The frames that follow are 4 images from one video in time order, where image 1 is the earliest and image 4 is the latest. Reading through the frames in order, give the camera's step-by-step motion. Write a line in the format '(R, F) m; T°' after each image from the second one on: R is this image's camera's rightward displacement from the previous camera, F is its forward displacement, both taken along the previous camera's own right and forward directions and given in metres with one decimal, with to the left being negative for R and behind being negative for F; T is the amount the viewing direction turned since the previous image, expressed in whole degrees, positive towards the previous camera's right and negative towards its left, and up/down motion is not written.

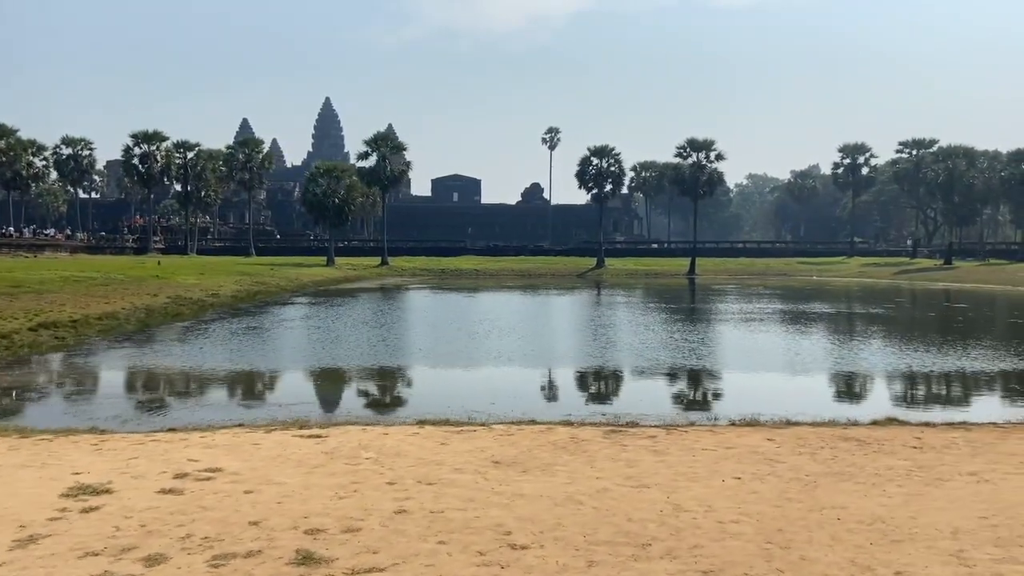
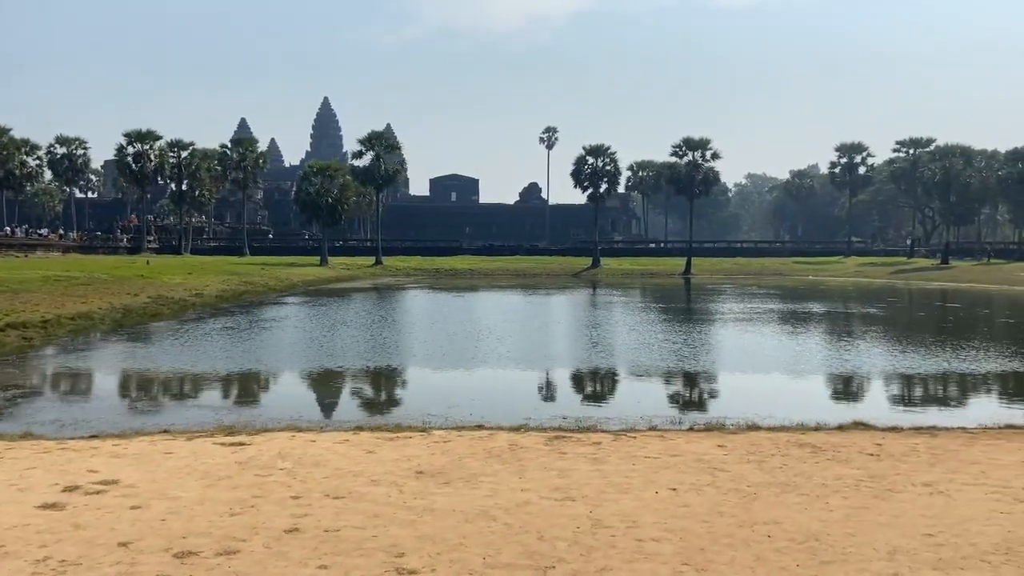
(+0.5, +0.4) m; 0°
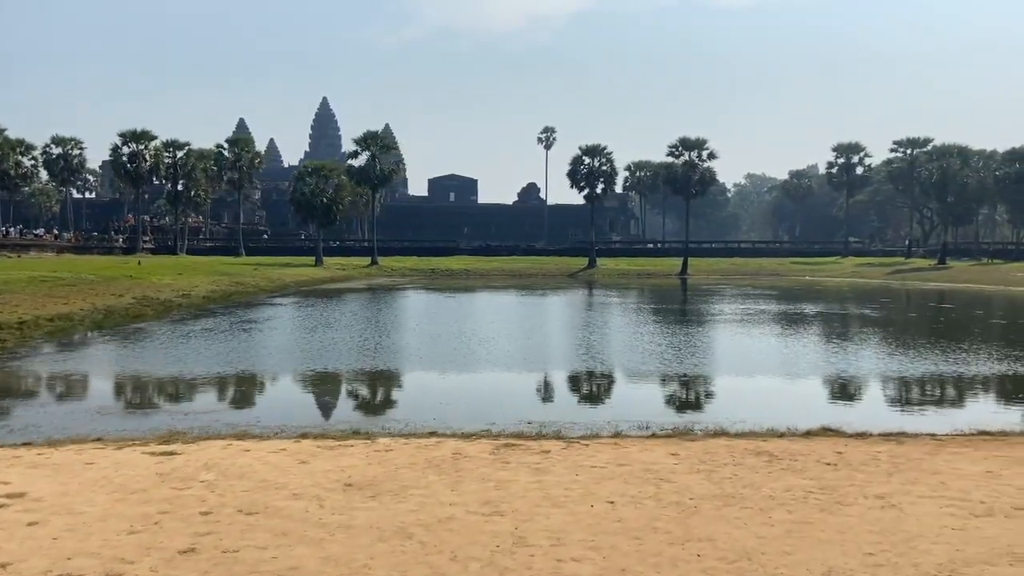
(+0.4, +0.3) m; 0°
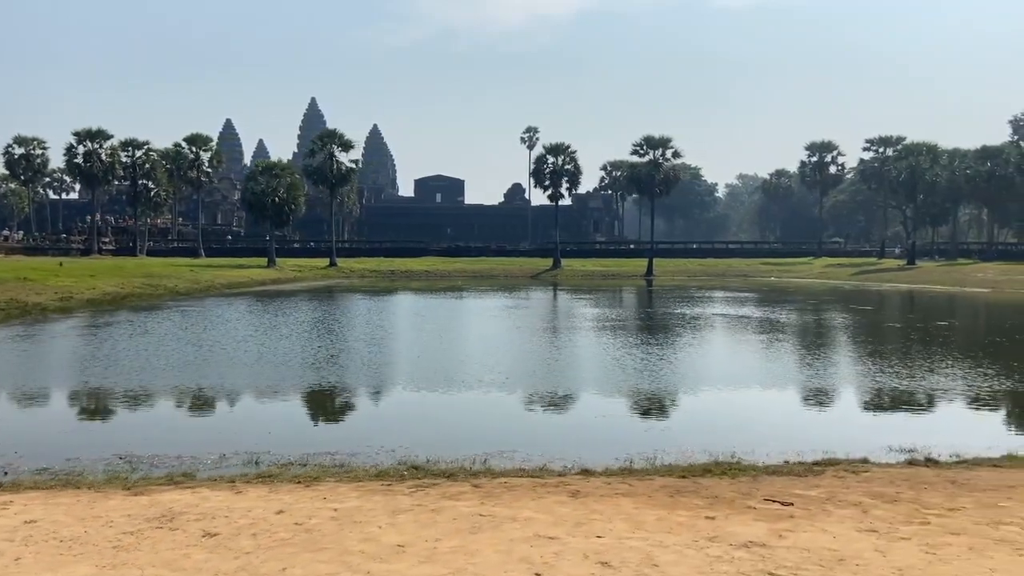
(+4.0, +1.5) m; 0°
